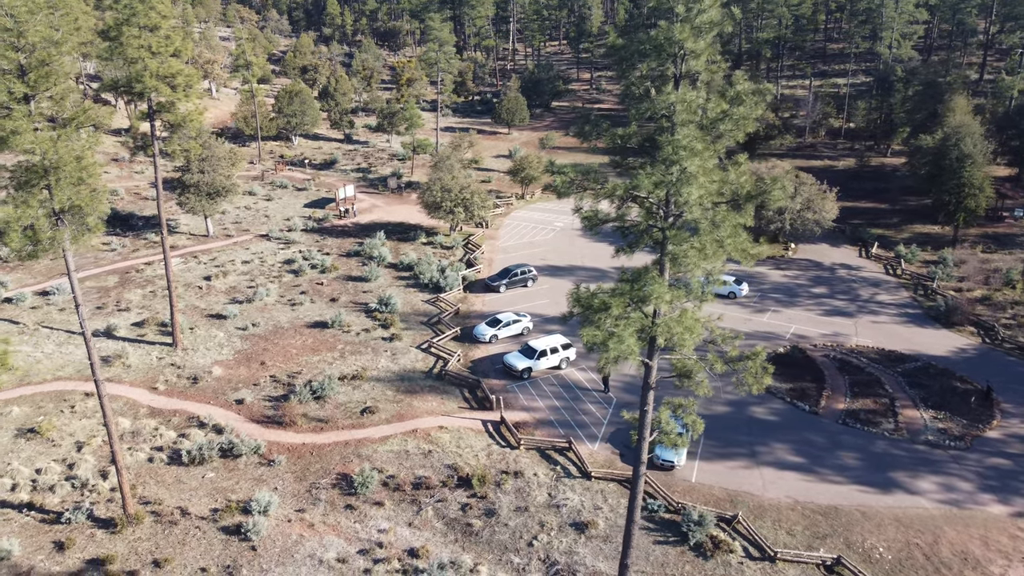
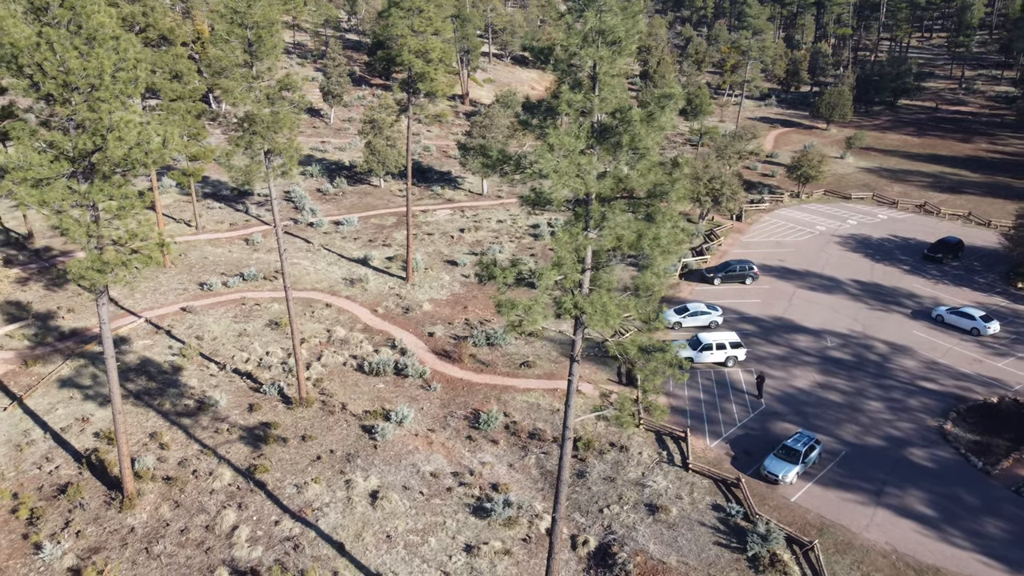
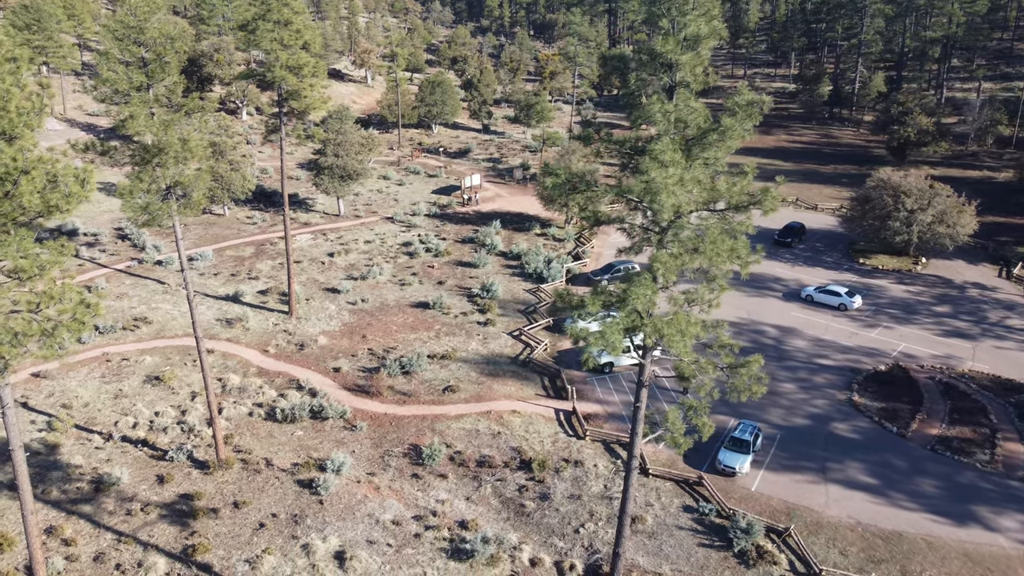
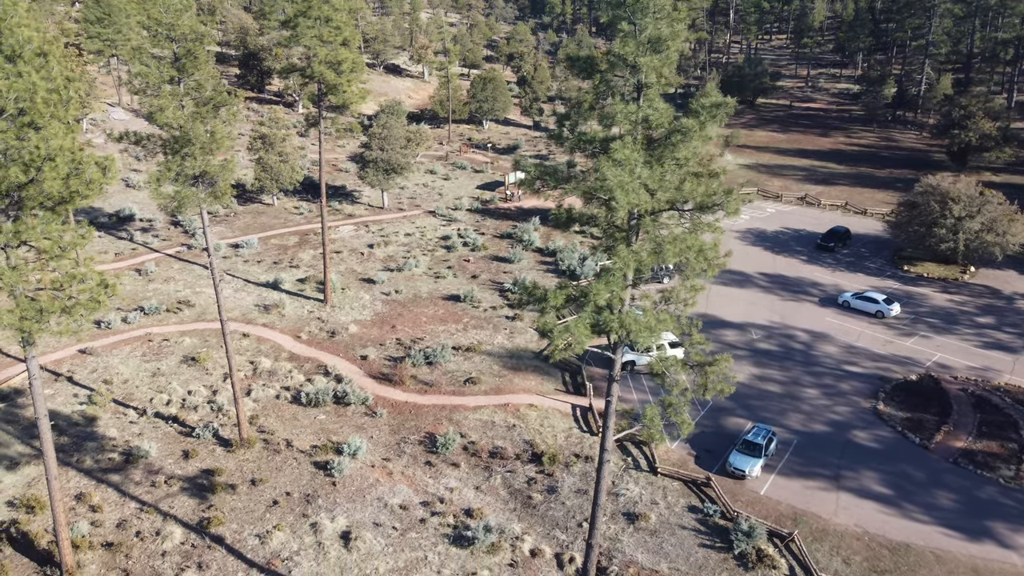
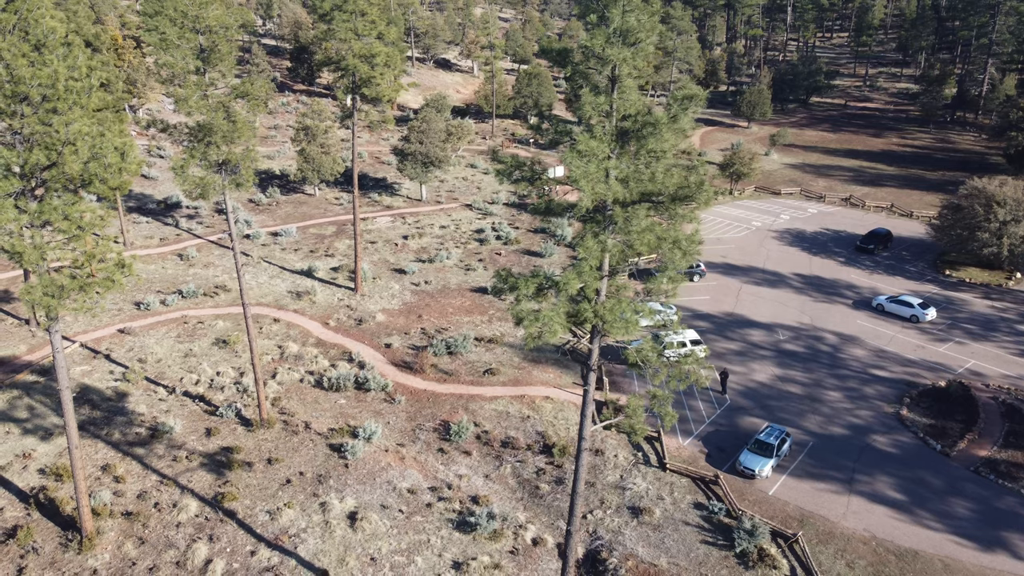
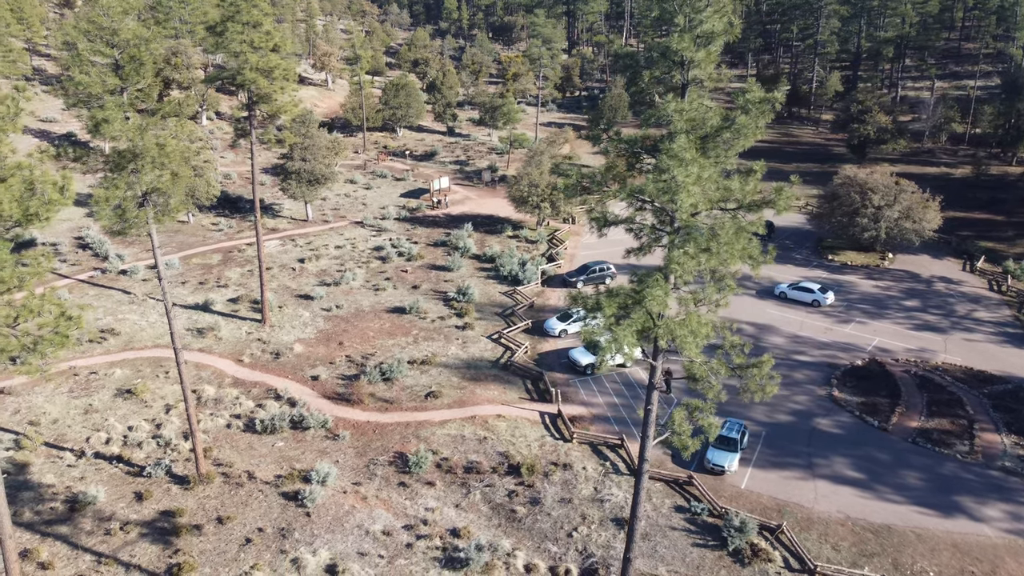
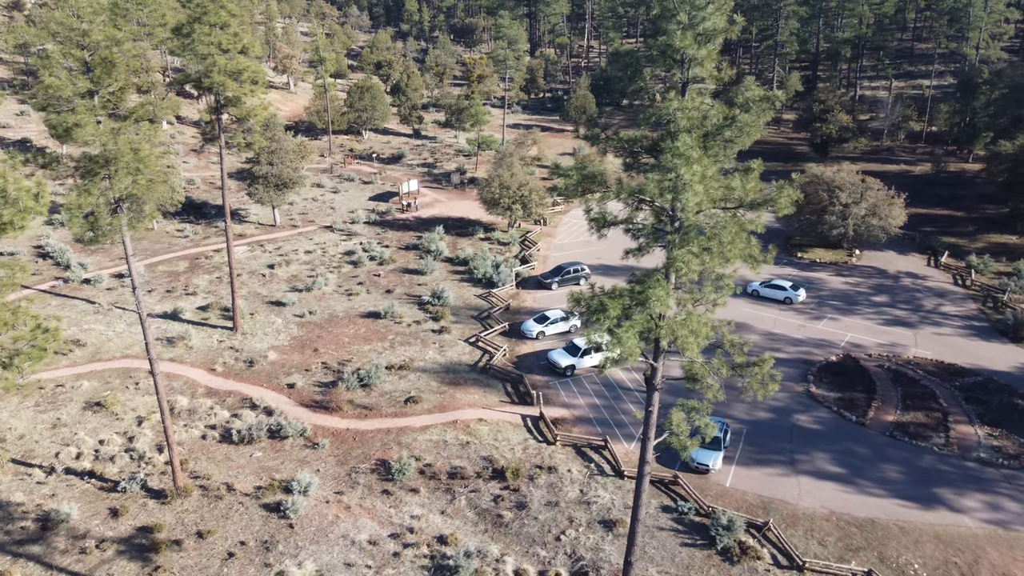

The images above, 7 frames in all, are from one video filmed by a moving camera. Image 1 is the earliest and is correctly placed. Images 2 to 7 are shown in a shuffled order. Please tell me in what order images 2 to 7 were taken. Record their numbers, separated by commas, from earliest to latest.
7, 6, 3, 4, 5, 2
